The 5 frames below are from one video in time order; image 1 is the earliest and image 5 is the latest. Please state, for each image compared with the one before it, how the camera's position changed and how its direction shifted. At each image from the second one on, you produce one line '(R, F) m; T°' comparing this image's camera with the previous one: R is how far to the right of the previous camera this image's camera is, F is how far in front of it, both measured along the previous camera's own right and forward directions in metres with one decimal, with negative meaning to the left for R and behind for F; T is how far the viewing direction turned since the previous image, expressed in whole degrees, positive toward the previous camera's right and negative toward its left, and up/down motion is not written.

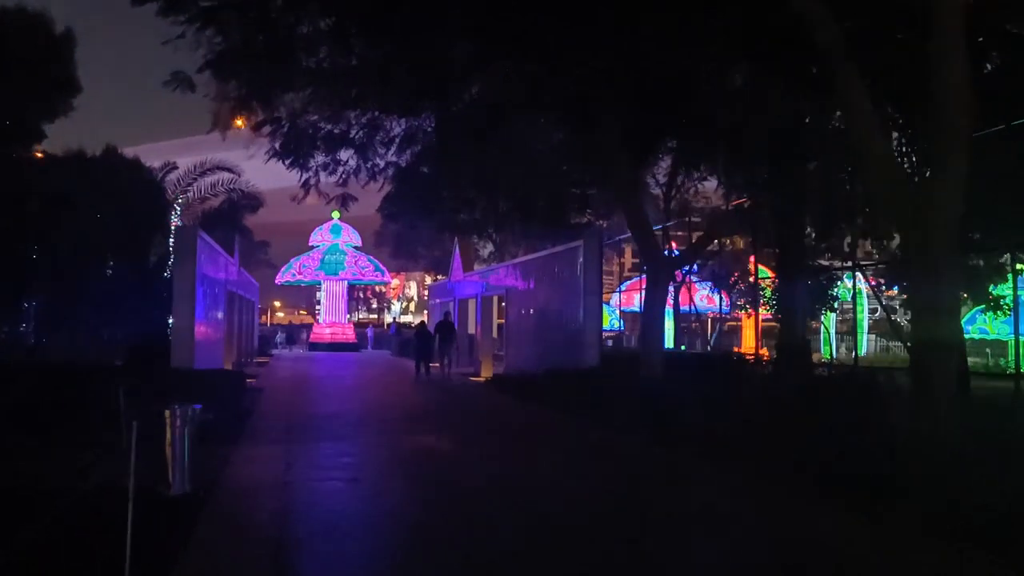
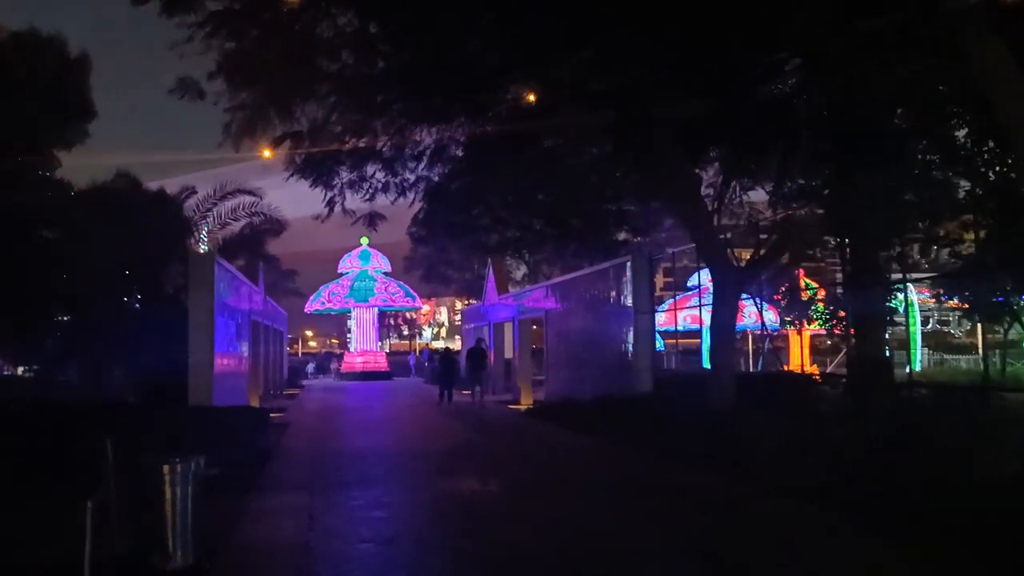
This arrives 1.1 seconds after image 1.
(-0.2, +0.9) m; -2°
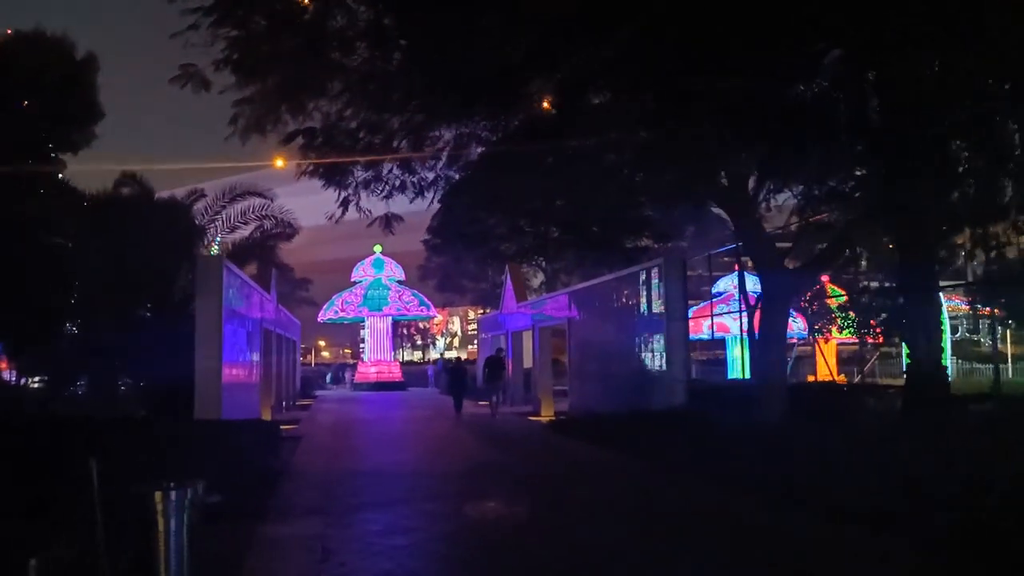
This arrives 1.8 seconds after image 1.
(-0.1, +0.6) m; -1°
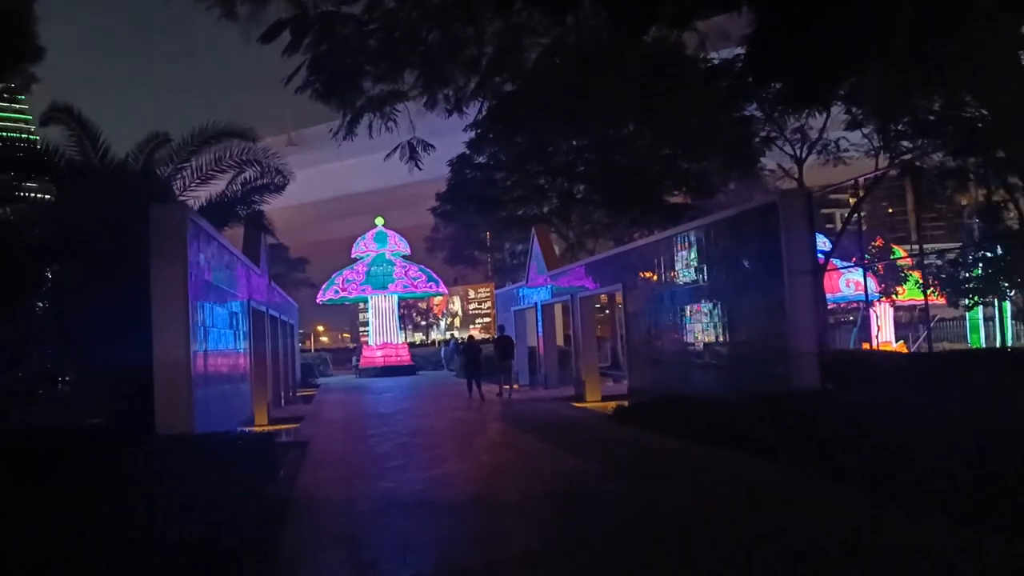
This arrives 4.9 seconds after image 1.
(-0.6, +2.7) m; 0°
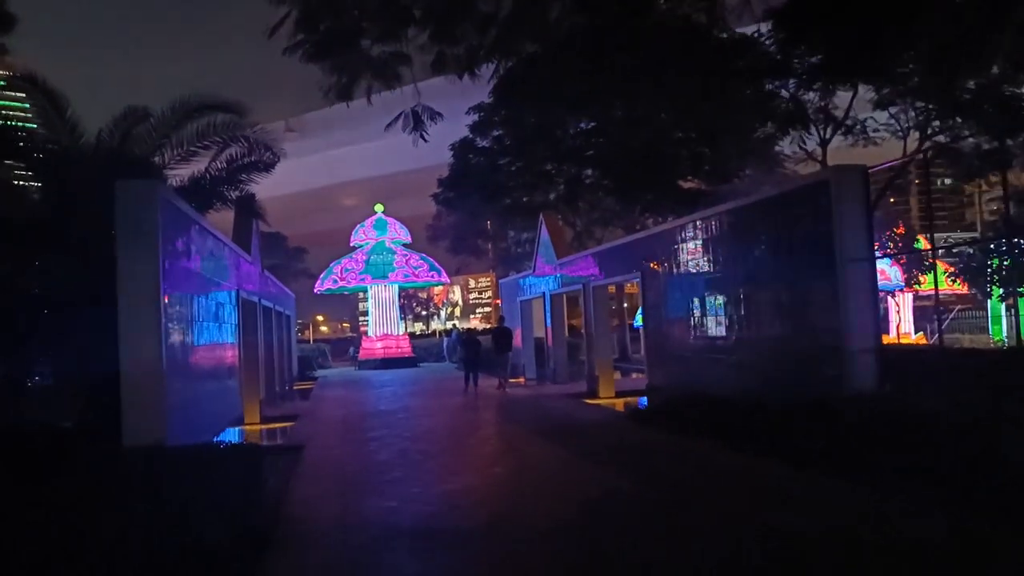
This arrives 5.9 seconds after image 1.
(-0.1, +0.9) m; 0°
